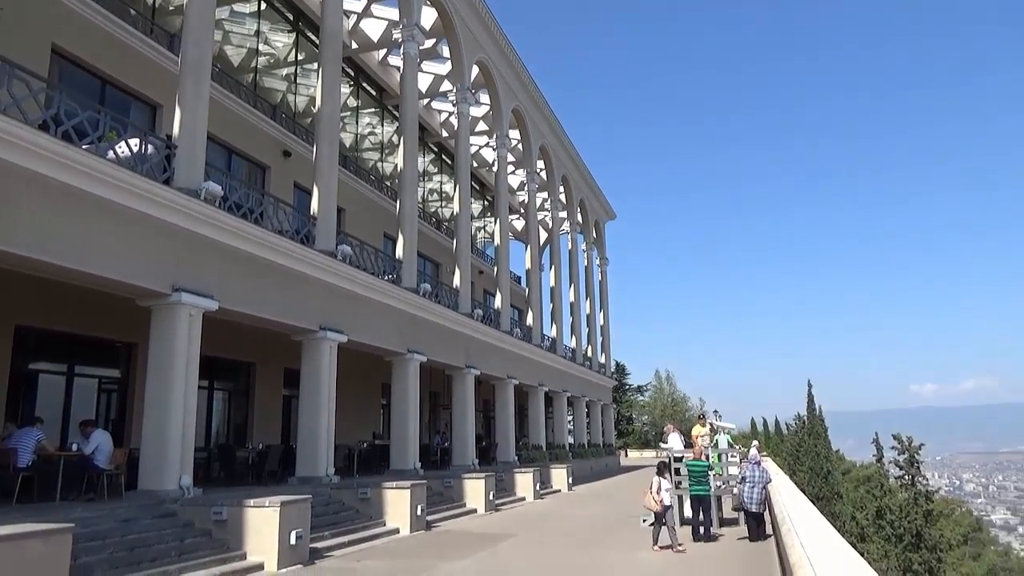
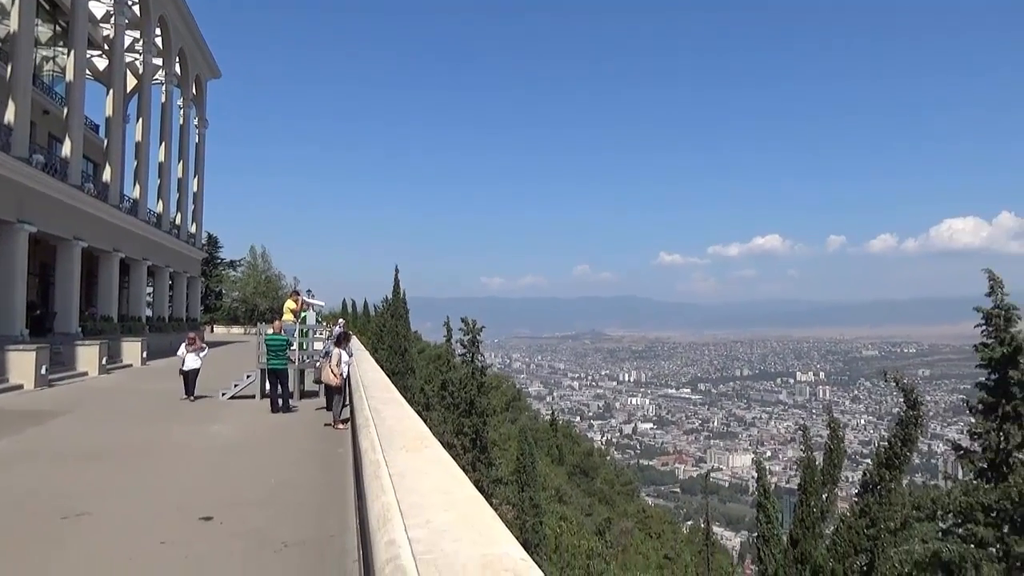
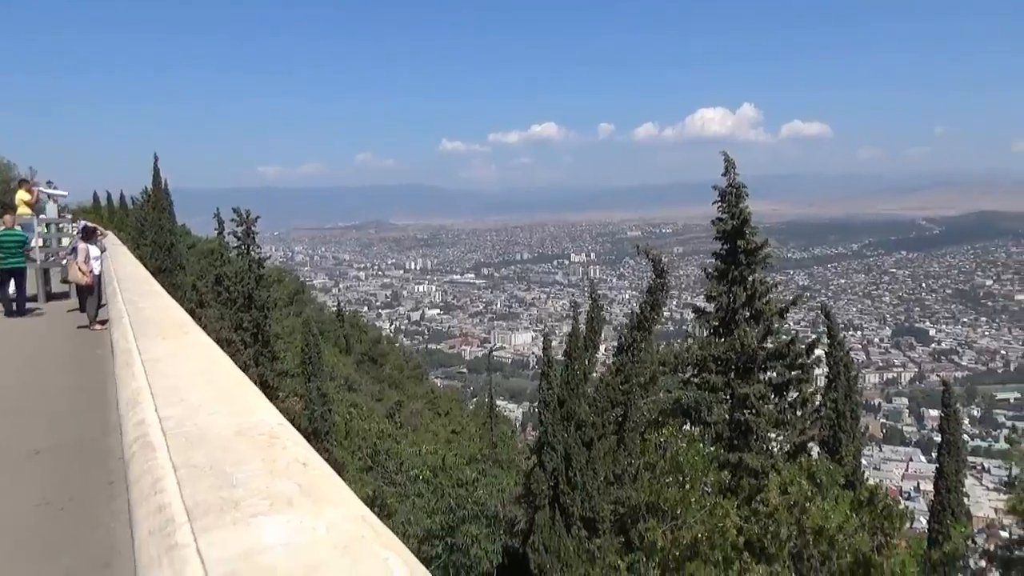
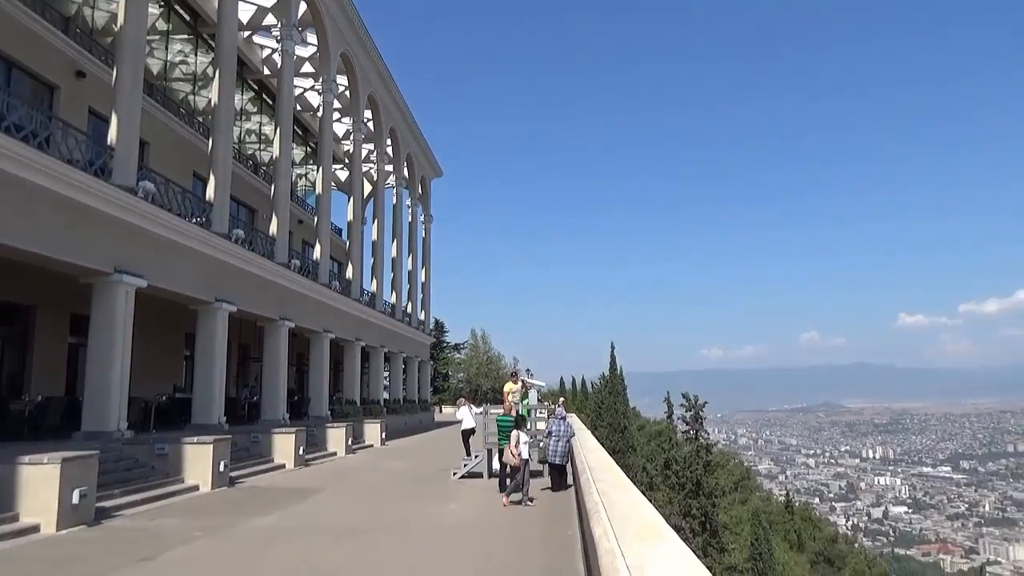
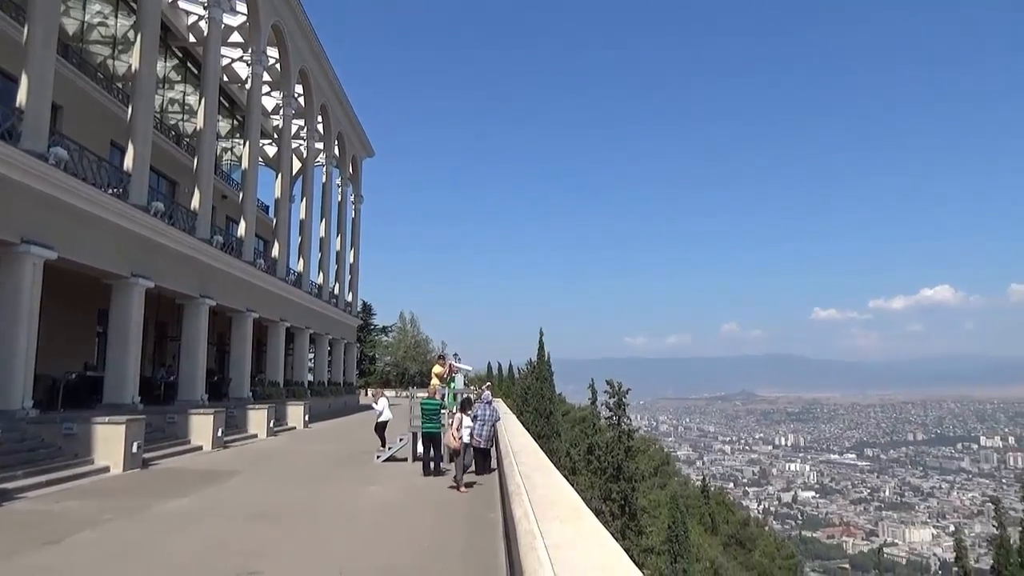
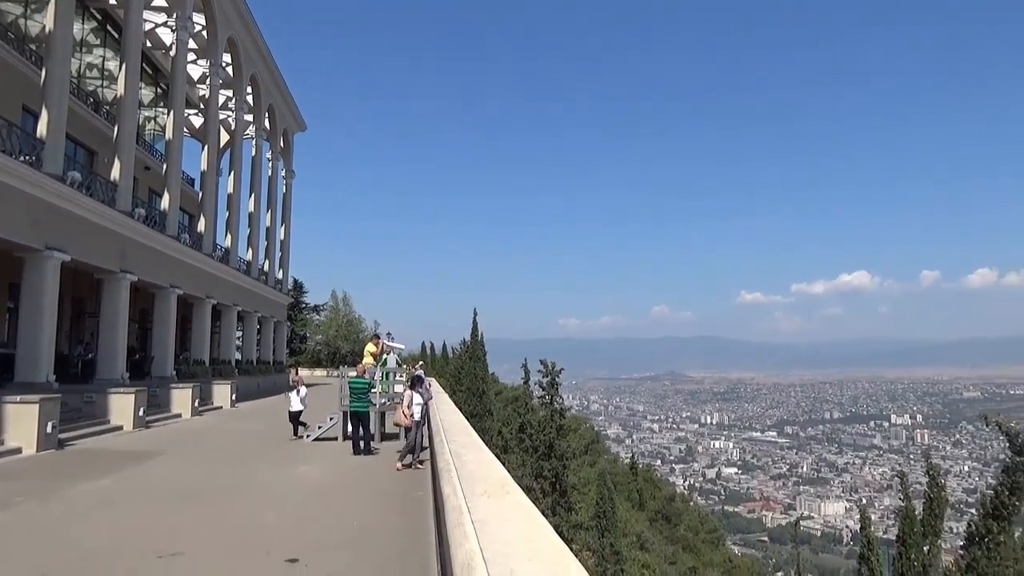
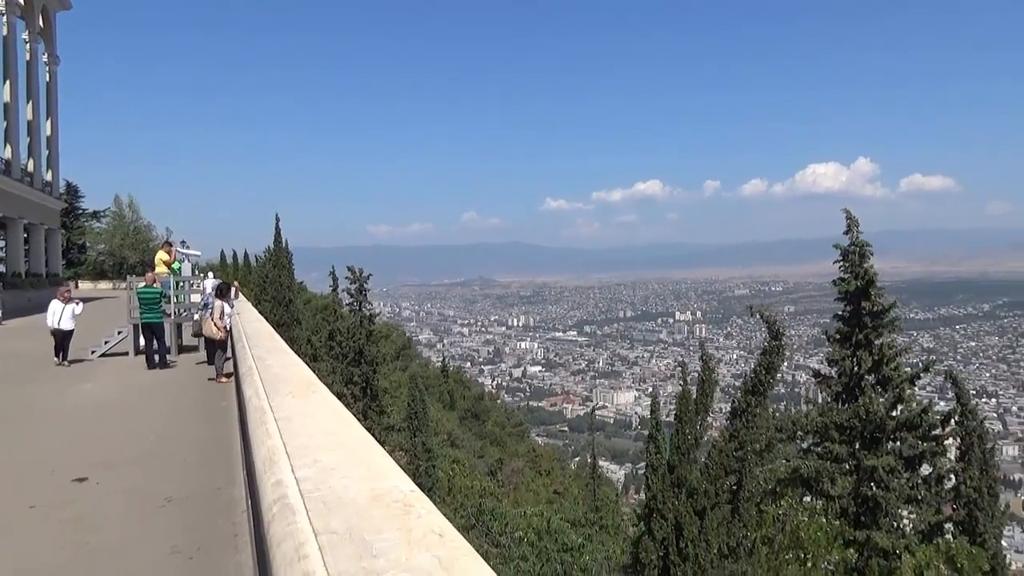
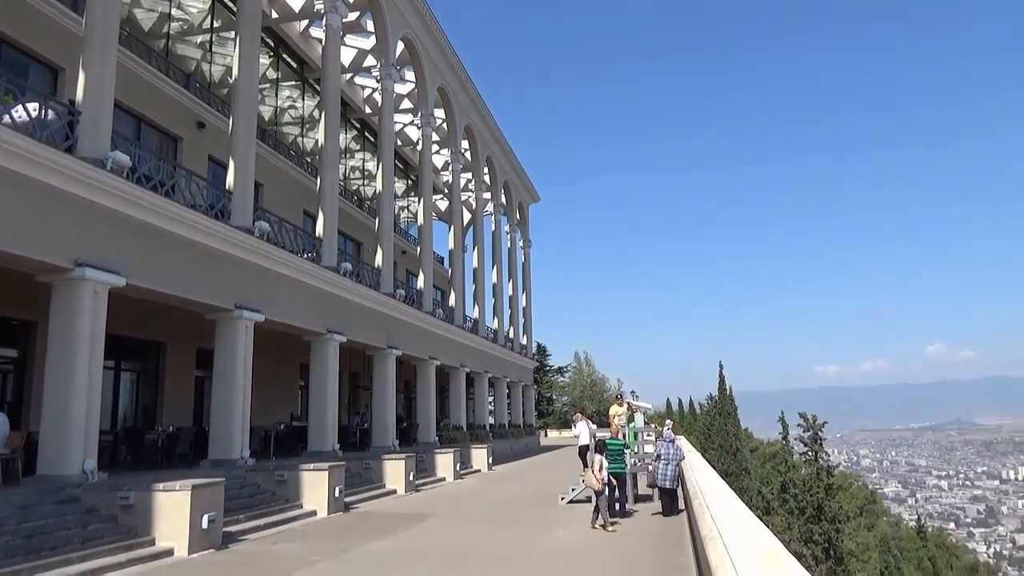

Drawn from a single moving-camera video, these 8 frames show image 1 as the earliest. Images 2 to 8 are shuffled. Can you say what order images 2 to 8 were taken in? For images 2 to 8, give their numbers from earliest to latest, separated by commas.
8, 4, 5, 6, 2, 7, 3
